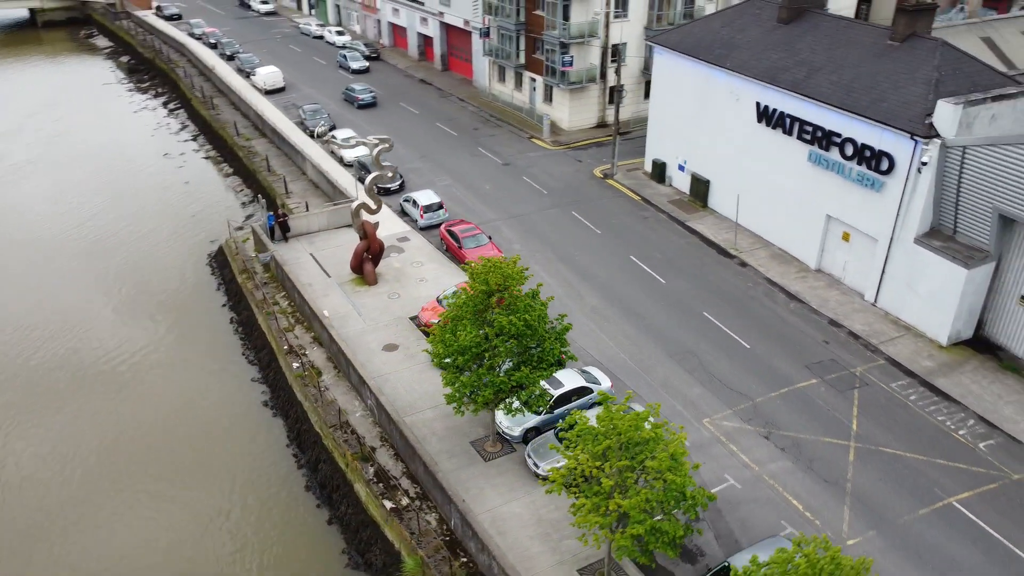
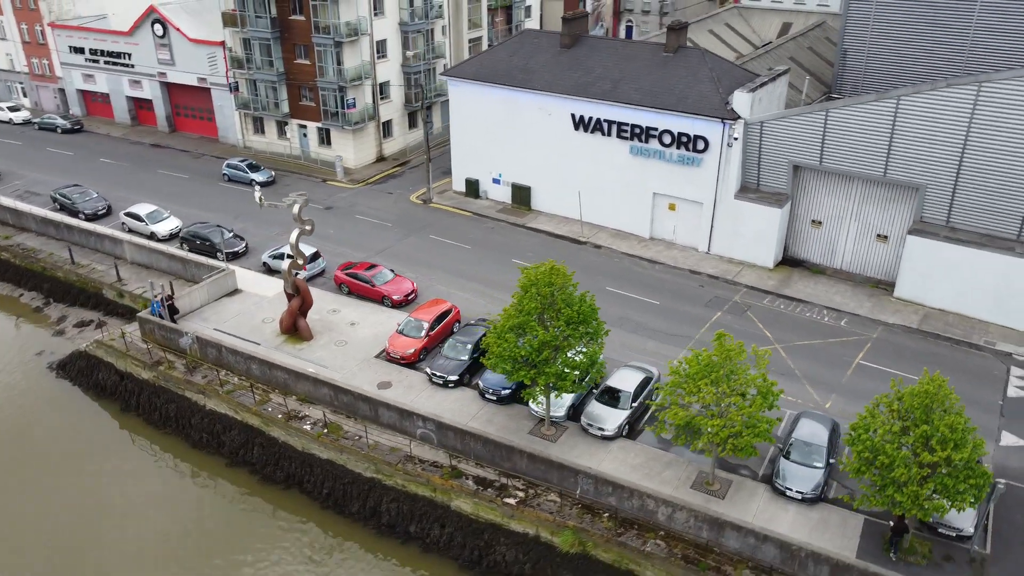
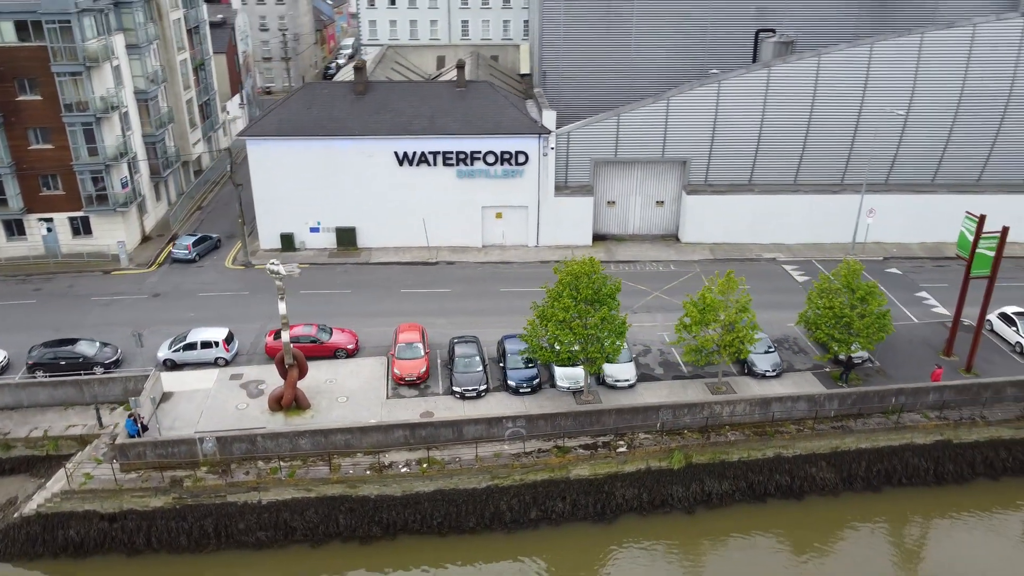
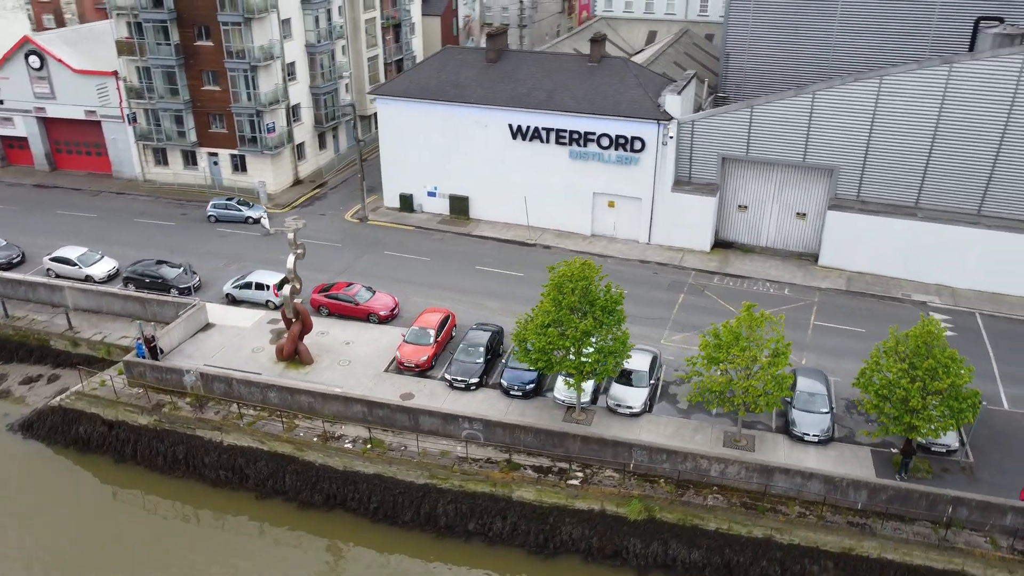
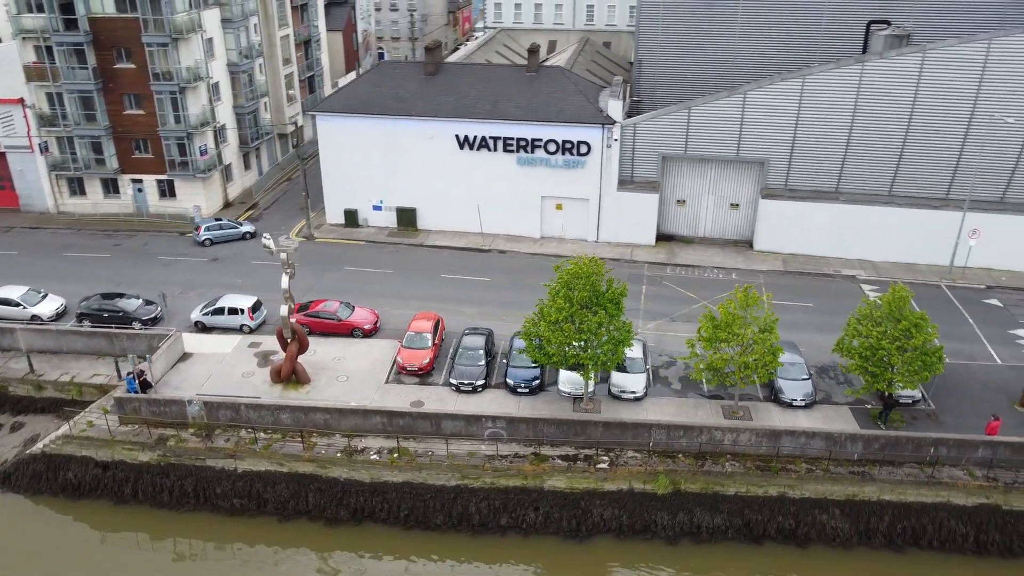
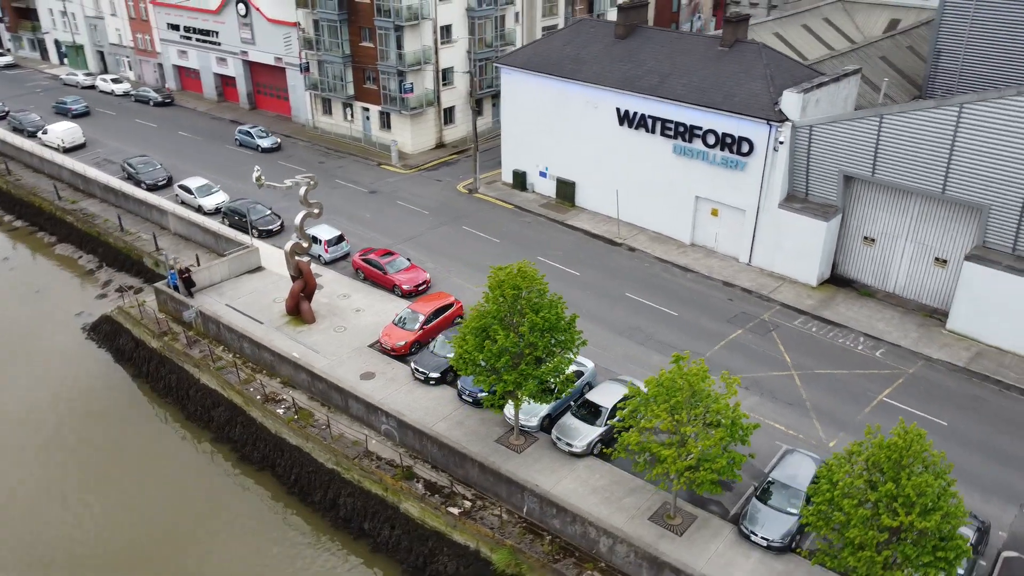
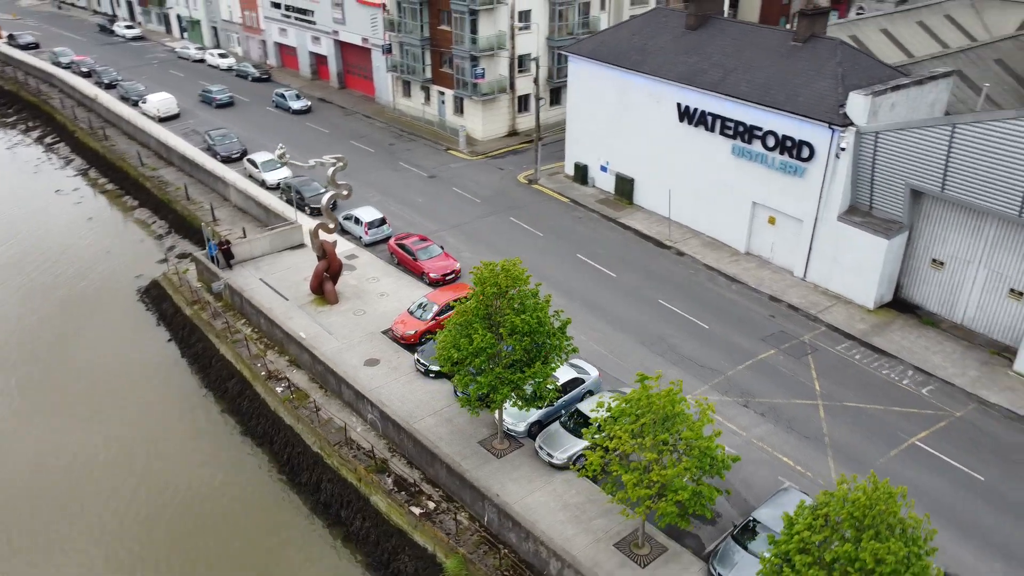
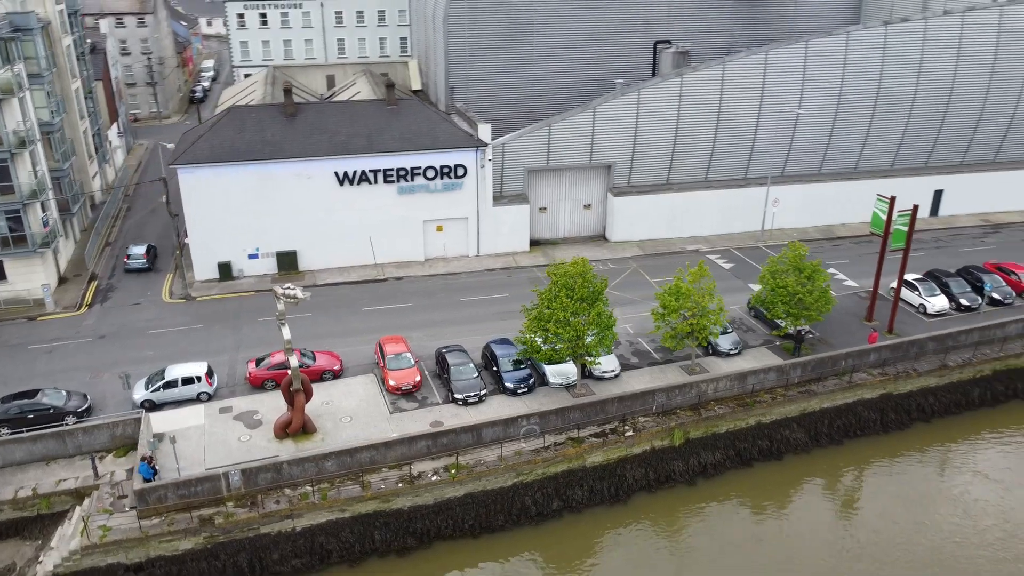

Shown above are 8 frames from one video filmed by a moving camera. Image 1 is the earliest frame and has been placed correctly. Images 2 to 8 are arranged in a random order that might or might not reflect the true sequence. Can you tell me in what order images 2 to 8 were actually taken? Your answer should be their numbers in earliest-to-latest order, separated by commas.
7, 6, 2, 4, 5, 3, 8
